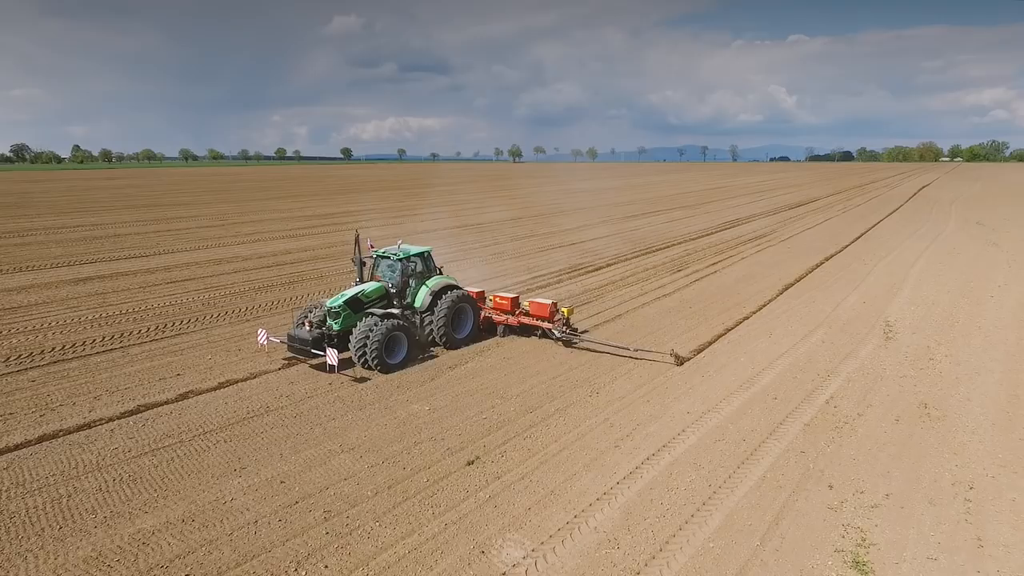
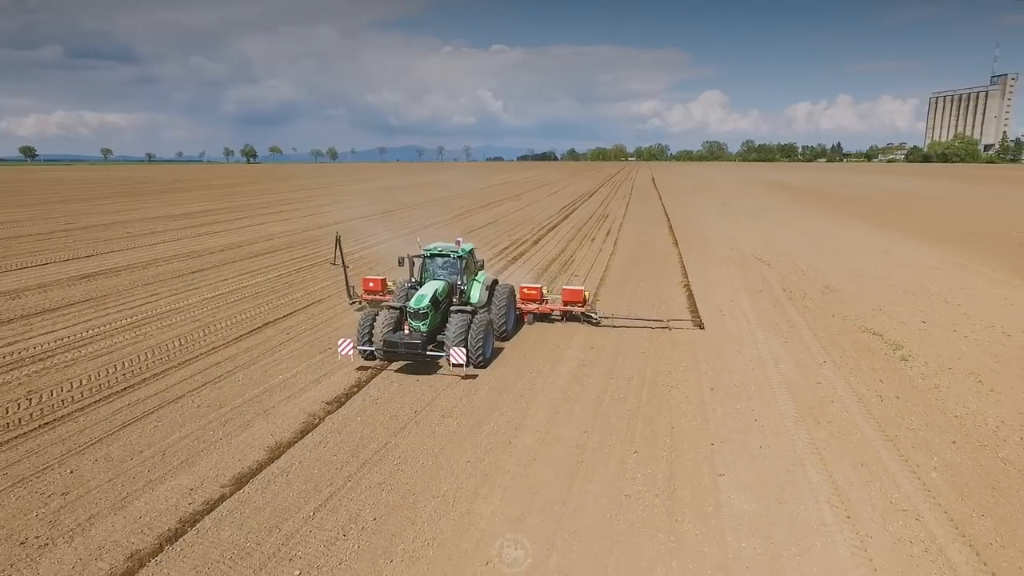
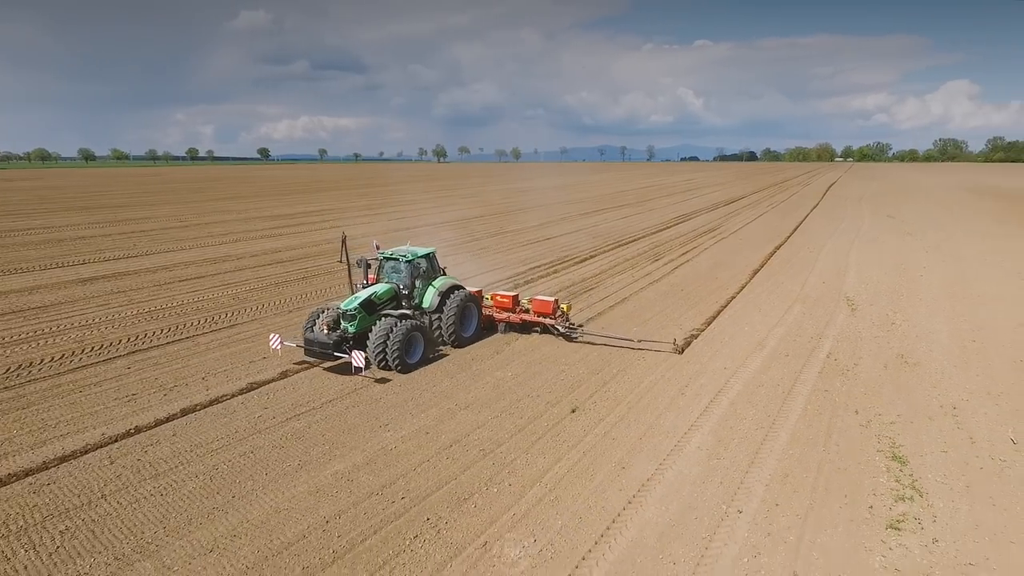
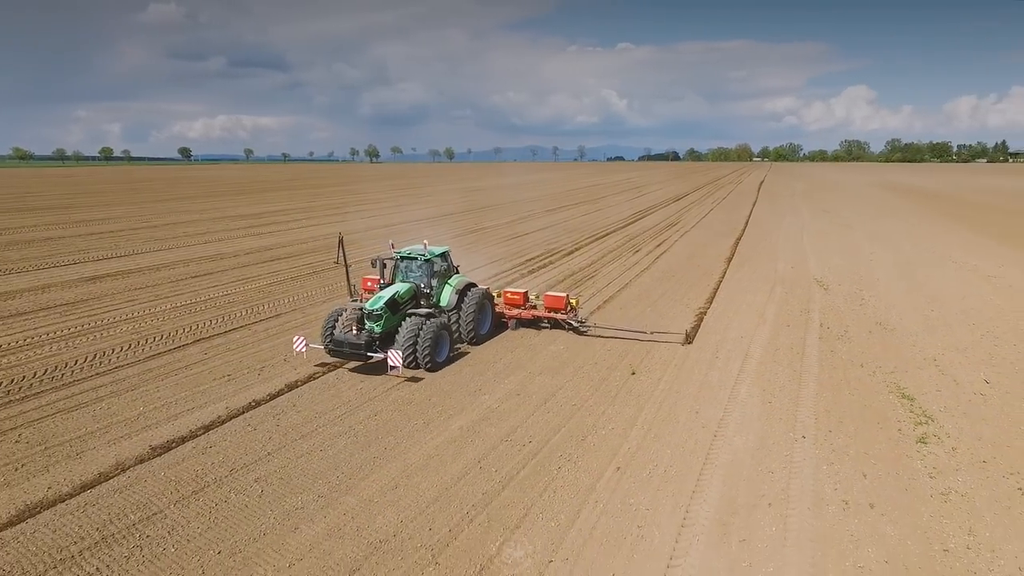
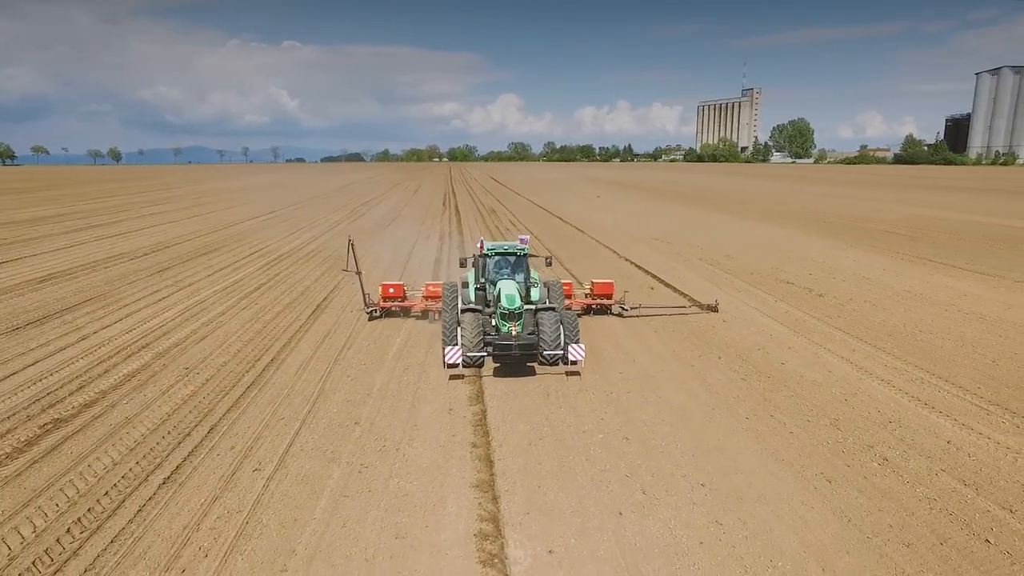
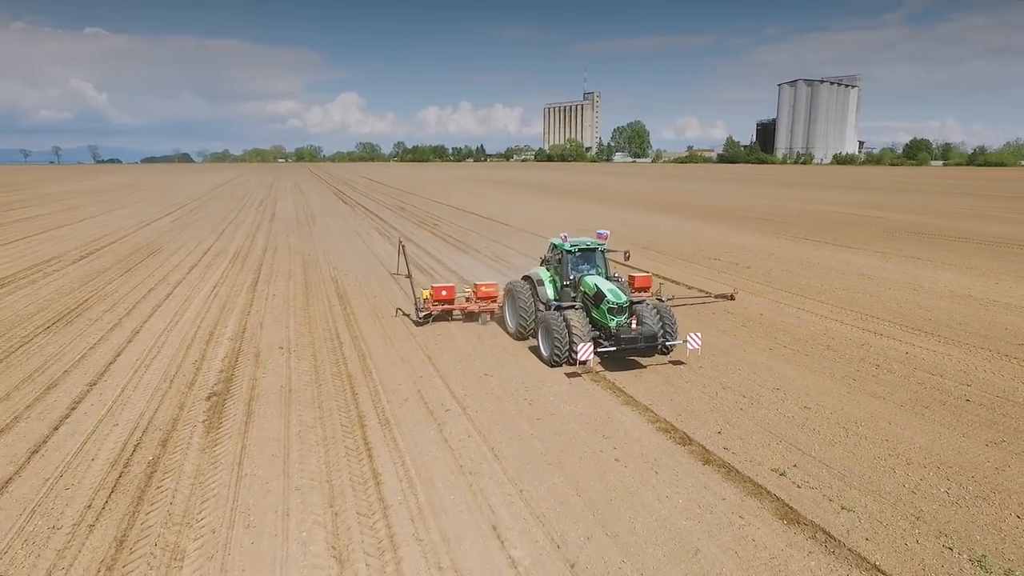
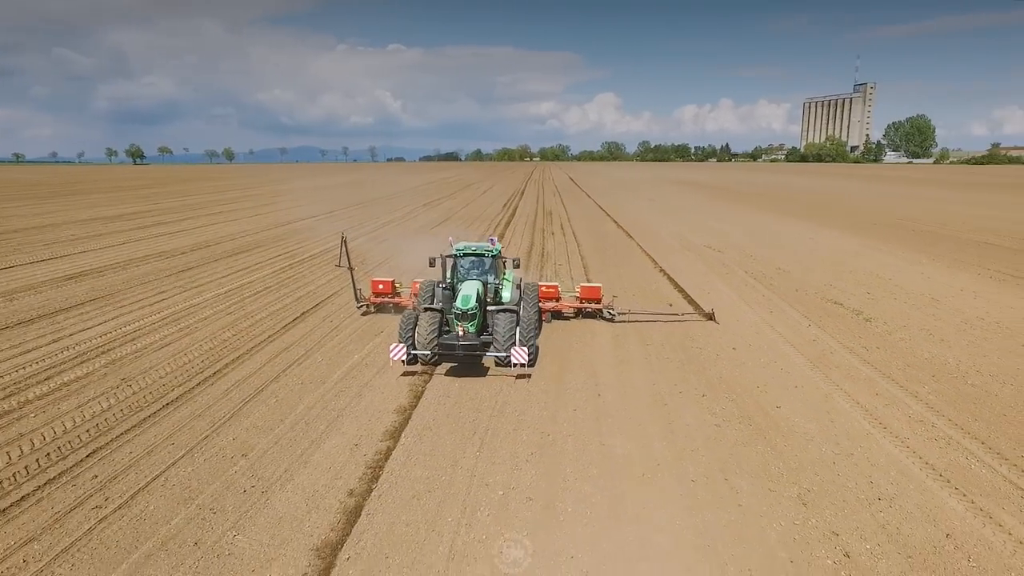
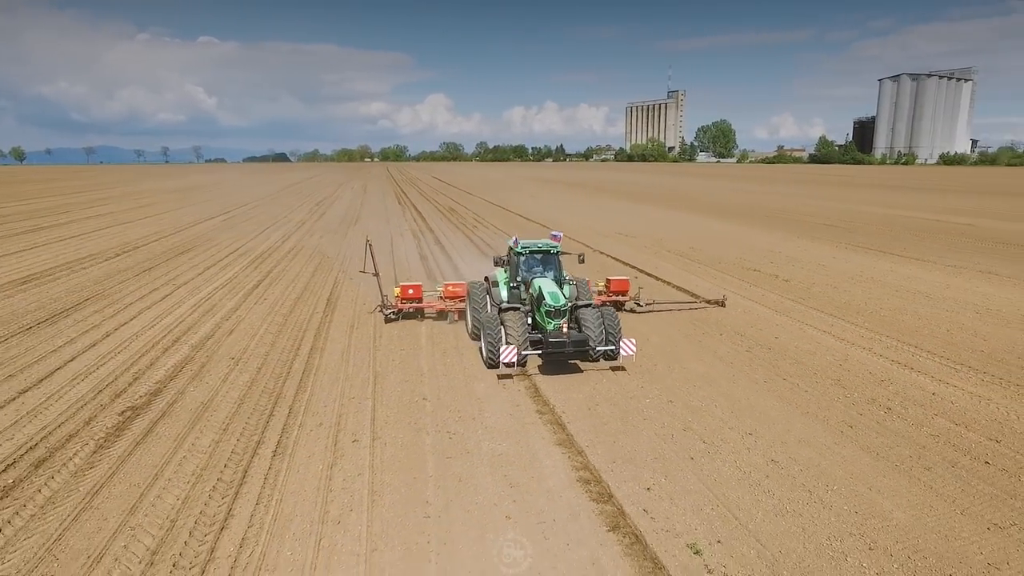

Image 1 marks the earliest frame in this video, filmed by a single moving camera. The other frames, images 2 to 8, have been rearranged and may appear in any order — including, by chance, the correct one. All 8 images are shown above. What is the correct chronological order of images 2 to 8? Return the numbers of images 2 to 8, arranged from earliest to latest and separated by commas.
3, 4, 2, 7, 5, 8, 6
